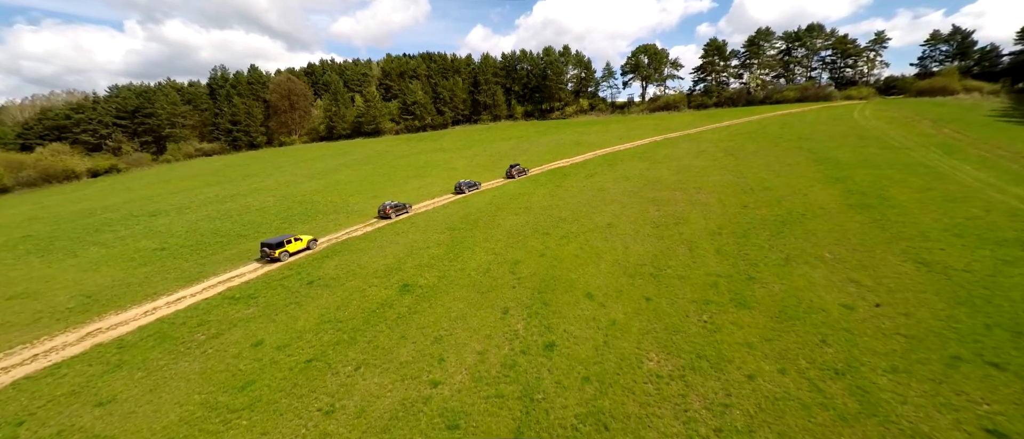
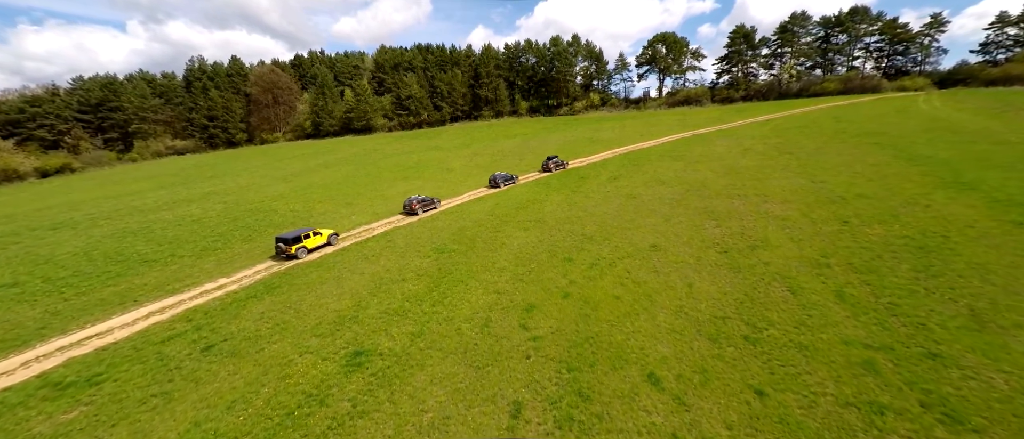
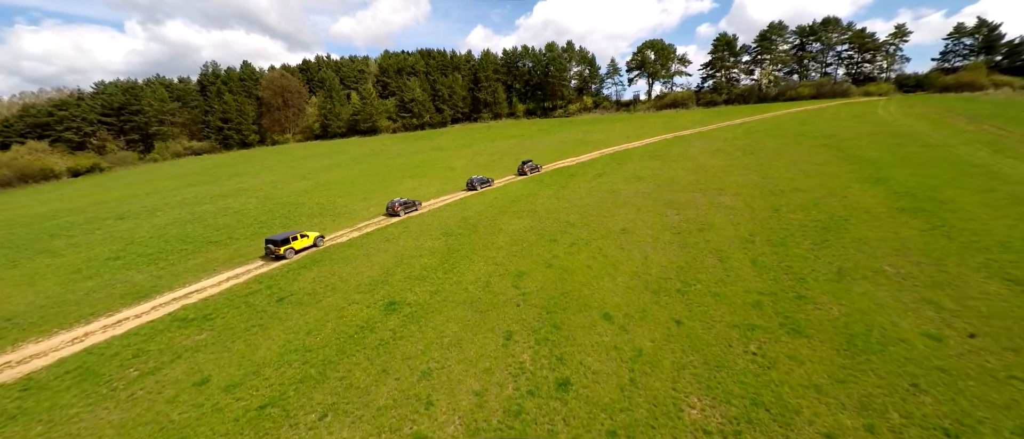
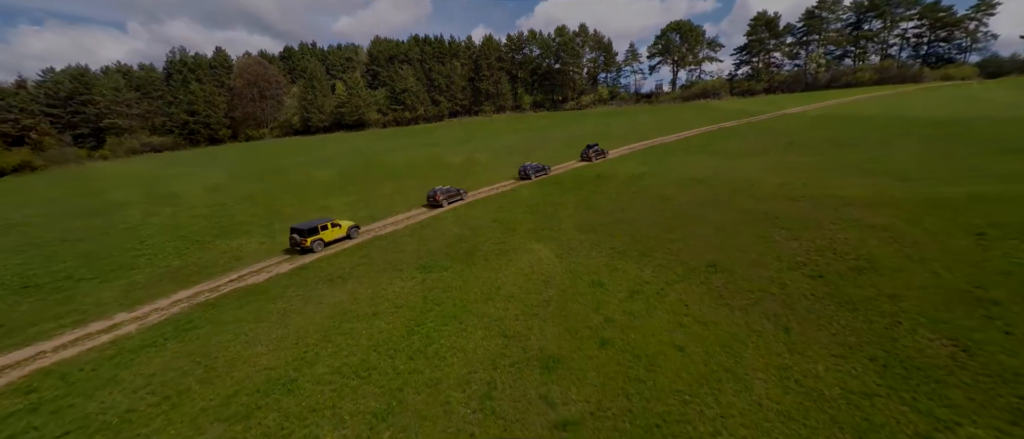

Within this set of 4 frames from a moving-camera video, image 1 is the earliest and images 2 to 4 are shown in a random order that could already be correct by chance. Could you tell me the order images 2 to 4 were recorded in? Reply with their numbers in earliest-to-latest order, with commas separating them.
3, 2, 4
